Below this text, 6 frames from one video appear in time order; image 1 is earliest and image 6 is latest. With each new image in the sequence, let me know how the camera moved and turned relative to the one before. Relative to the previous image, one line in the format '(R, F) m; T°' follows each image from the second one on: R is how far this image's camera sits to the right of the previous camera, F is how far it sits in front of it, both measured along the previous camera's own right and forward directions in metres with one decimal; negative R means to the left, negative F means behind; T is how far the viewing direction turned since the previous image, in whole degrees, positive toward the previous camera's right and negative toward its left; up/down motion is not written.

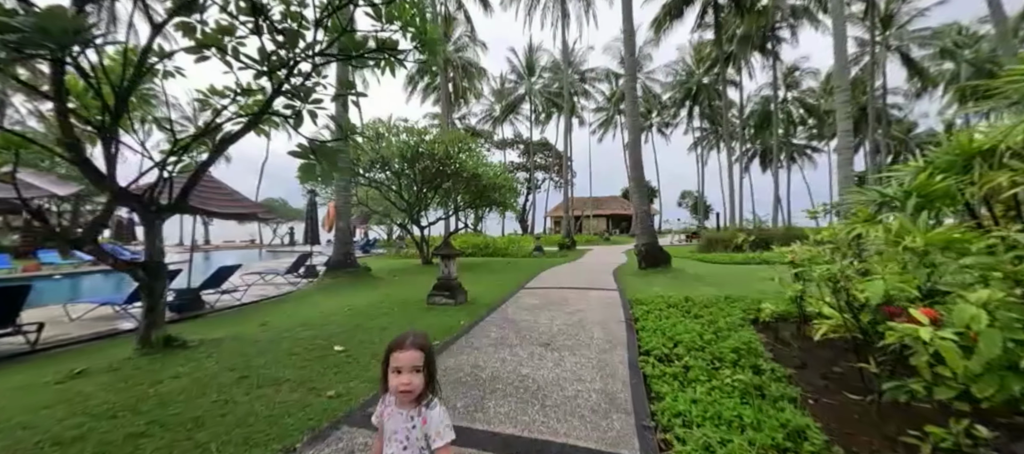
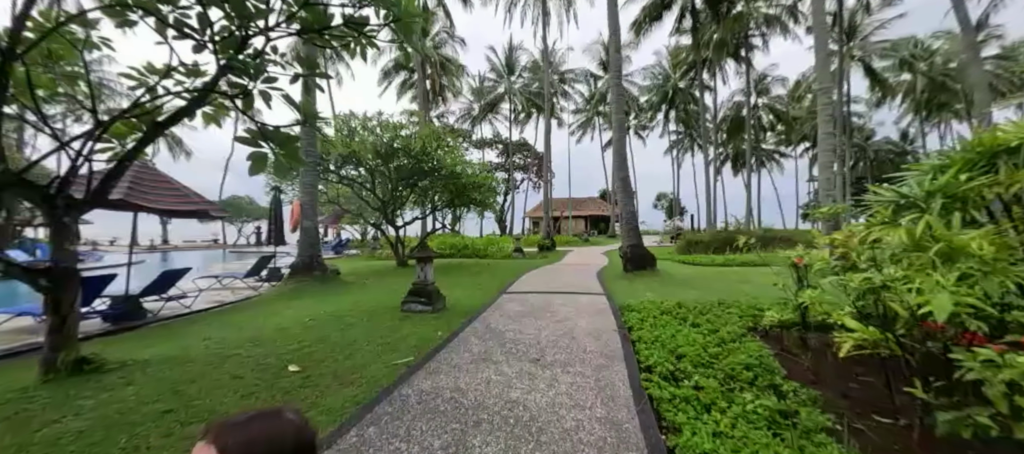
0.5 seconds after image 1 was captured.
(-0.1, +0.5) m; +4°
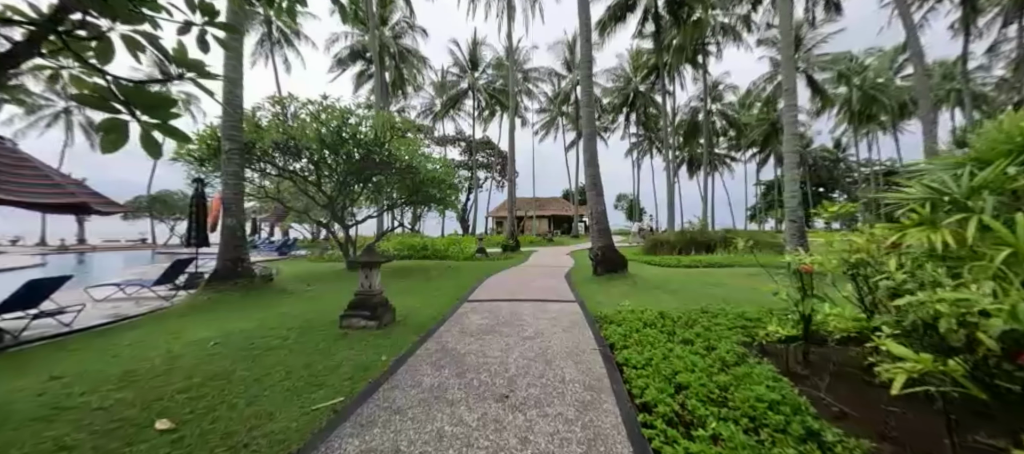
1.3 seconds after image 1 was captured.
(0.0, +0.8) m; +6°
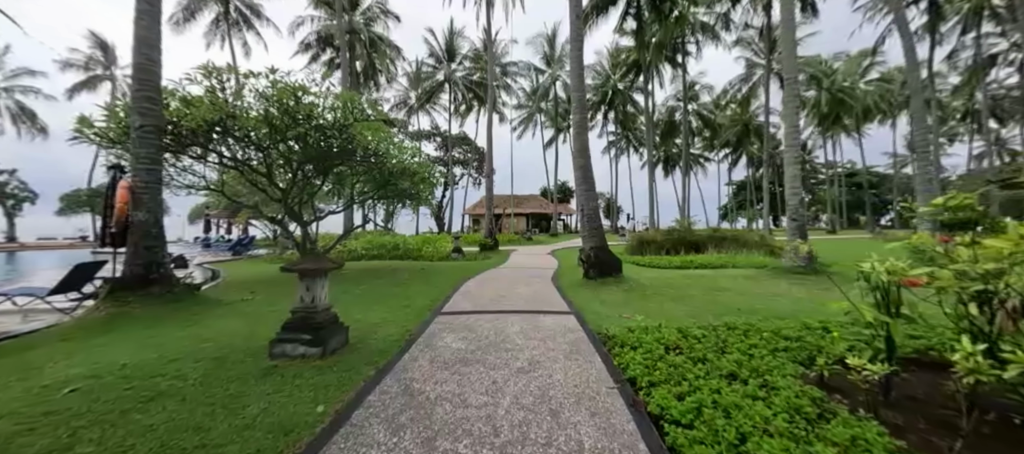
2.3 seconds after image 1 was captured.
(-0.1, +1.1) m; +4°
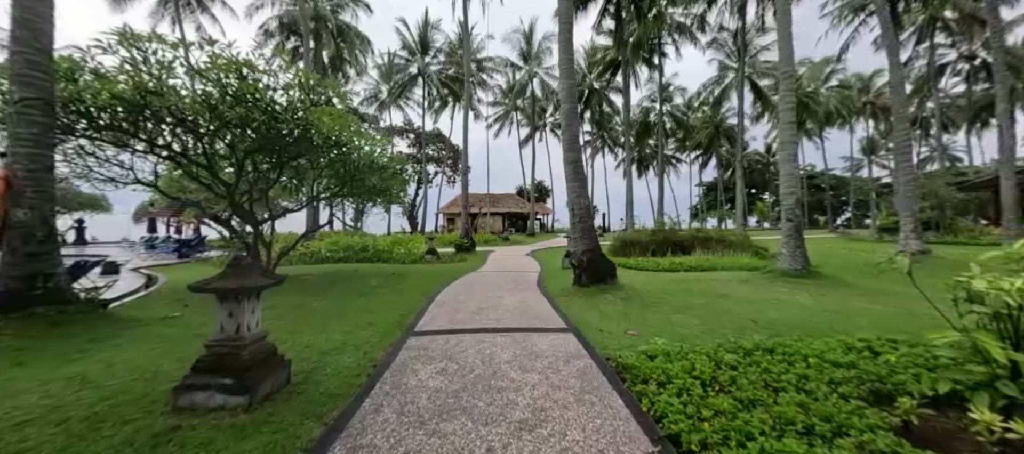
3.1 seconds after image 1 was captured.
(-0.2, +0.9) m; +4°
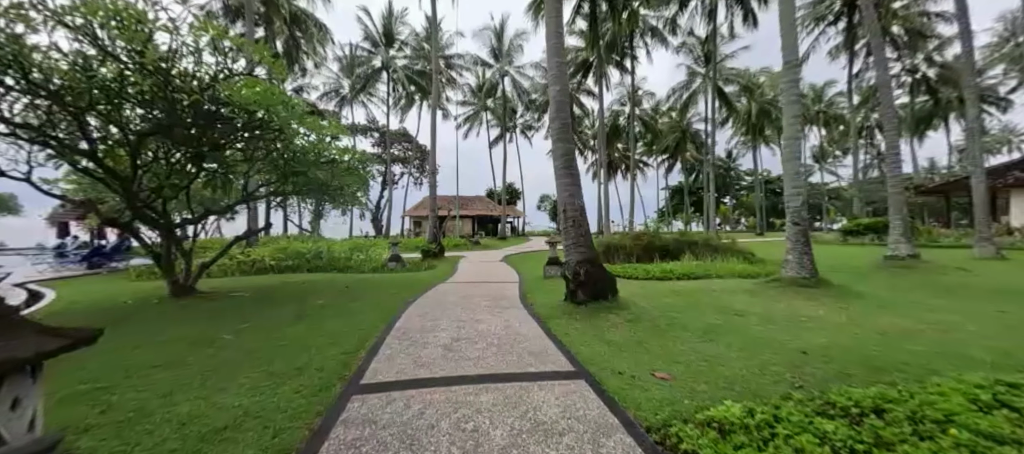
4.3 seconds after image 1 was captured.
(-0.2, +1.3) m; +5°
